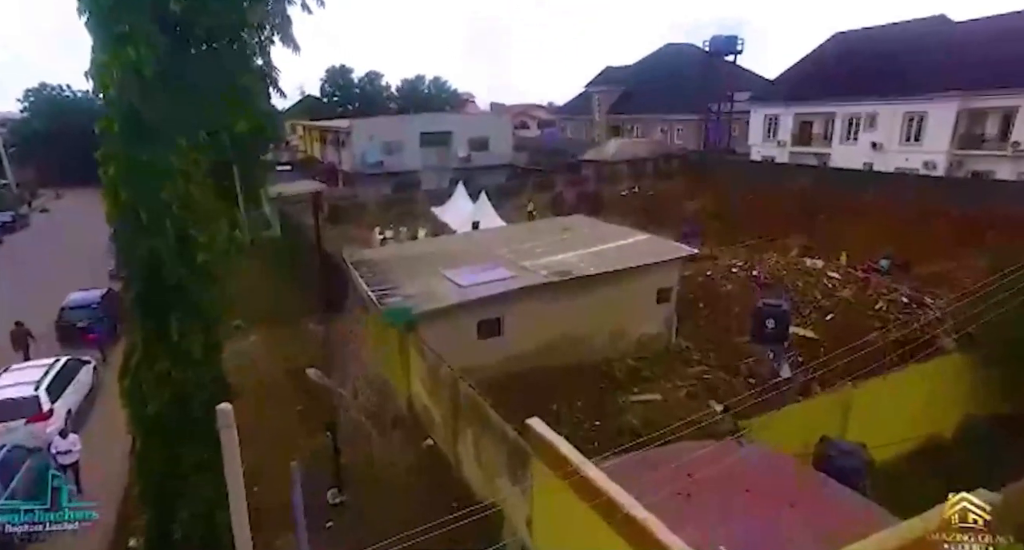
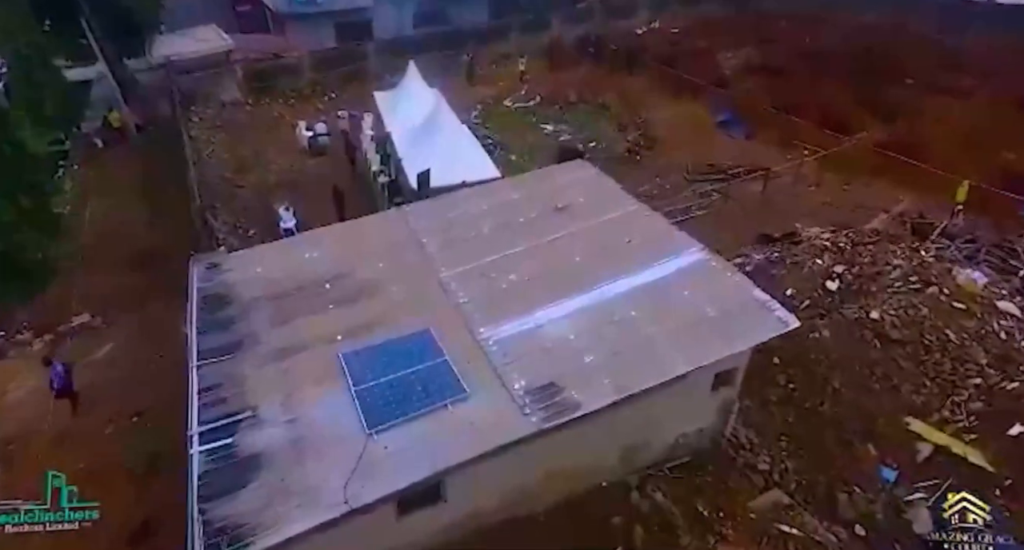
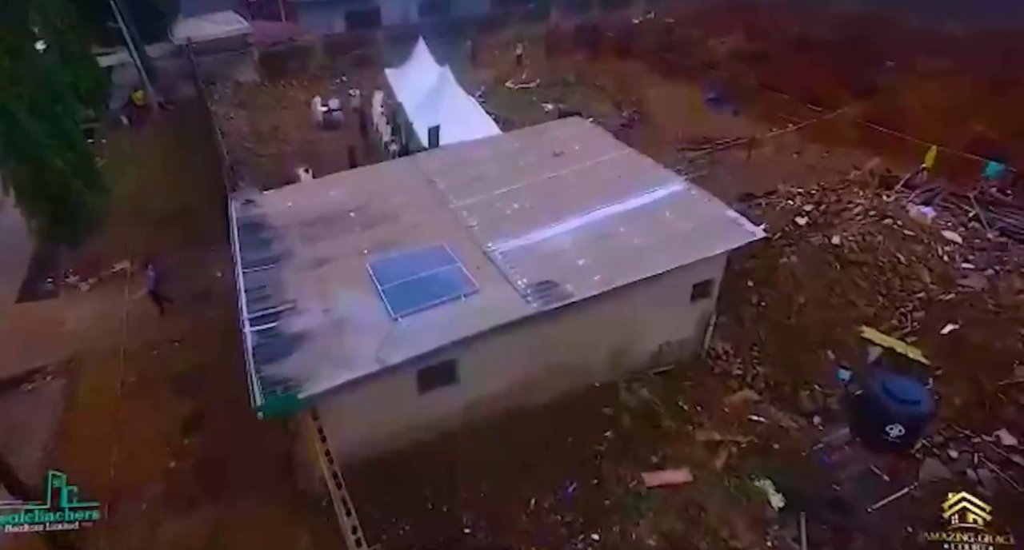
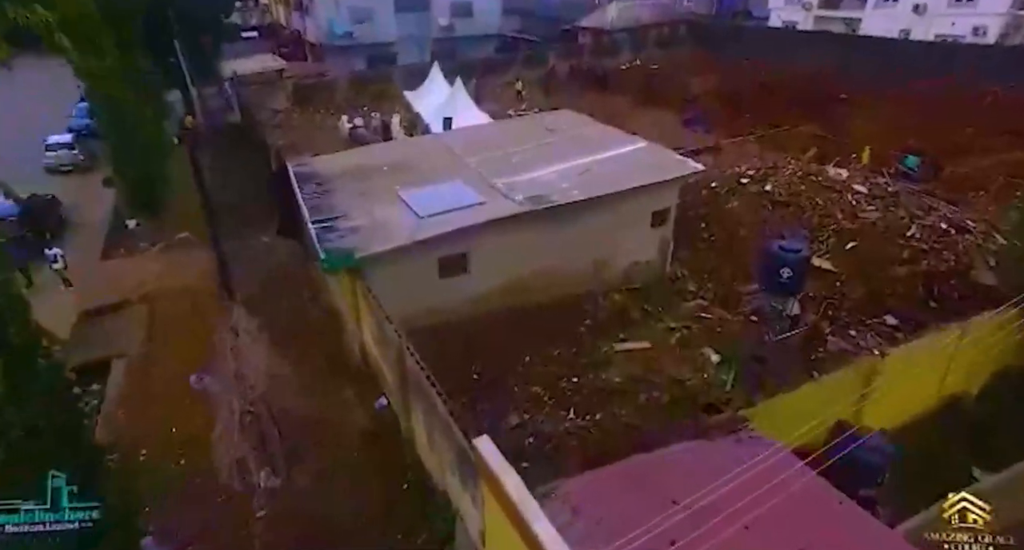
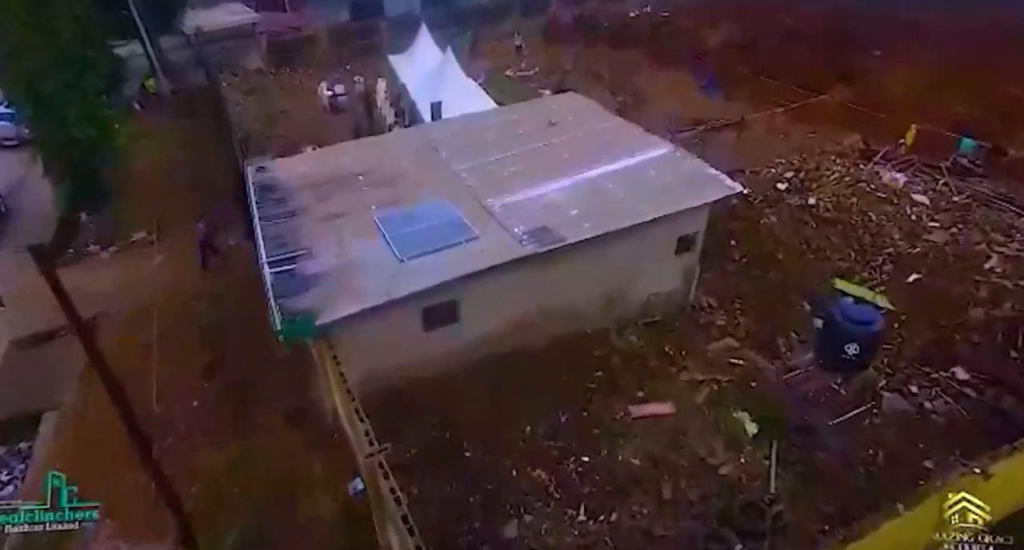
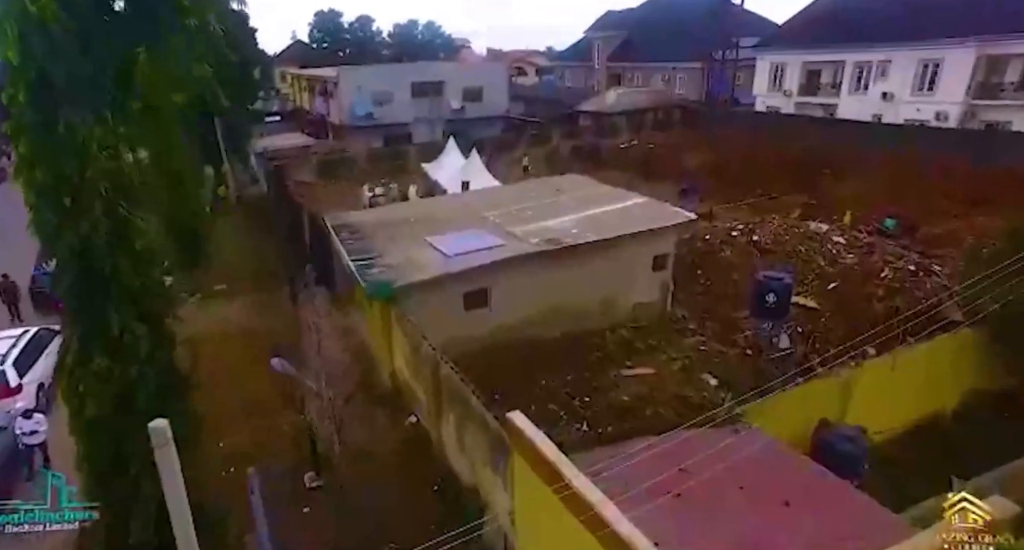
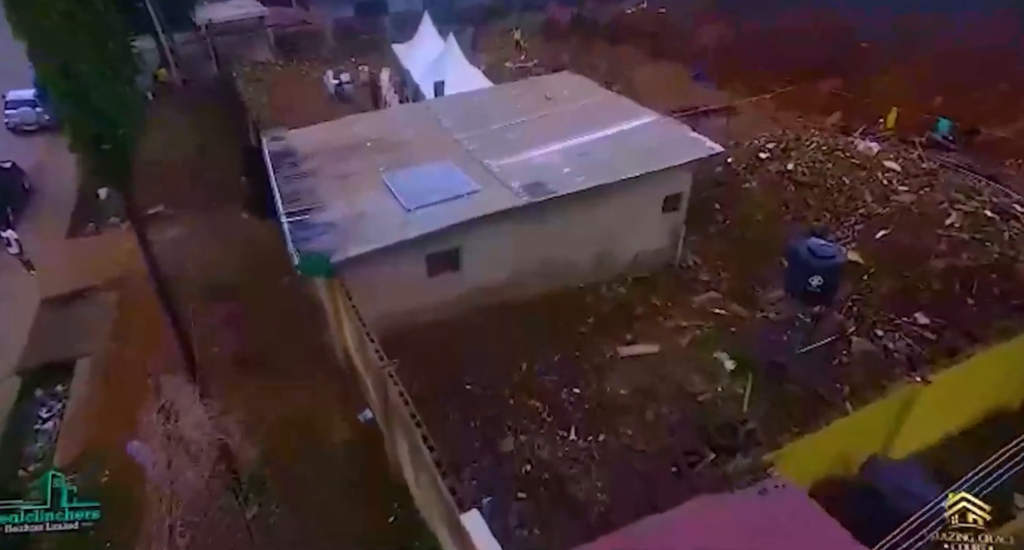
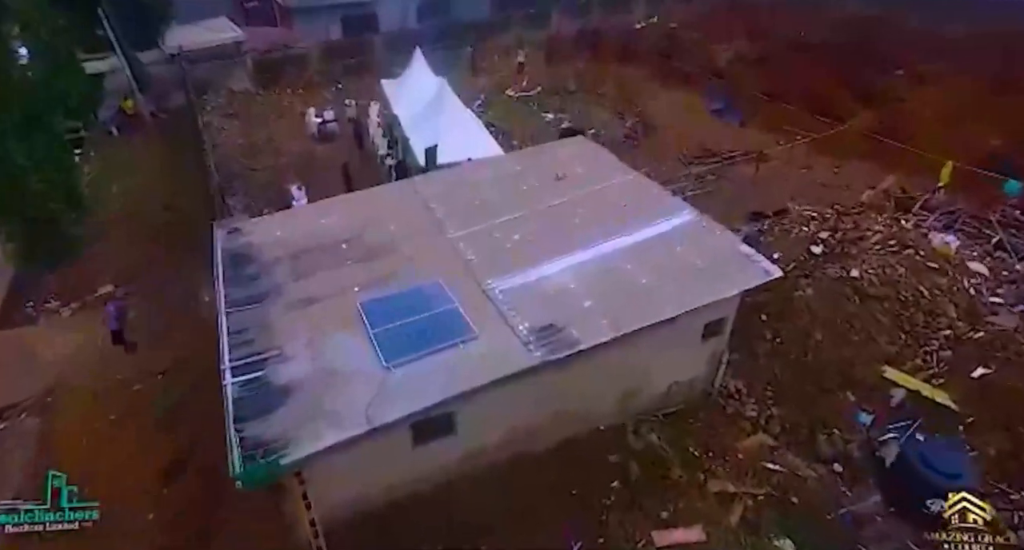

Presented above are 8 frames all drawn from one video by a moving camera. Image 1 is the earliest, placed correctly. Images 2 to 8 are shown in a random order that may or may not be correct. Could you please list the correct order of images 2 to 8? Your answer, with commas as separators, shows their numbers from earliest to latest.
6, 4, 7, 5, 3, 8, 2
